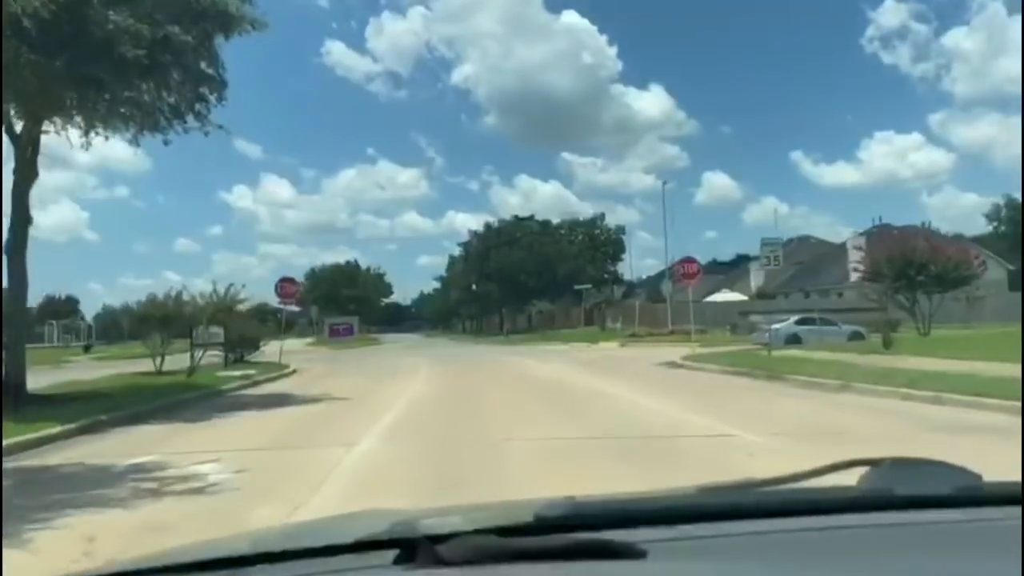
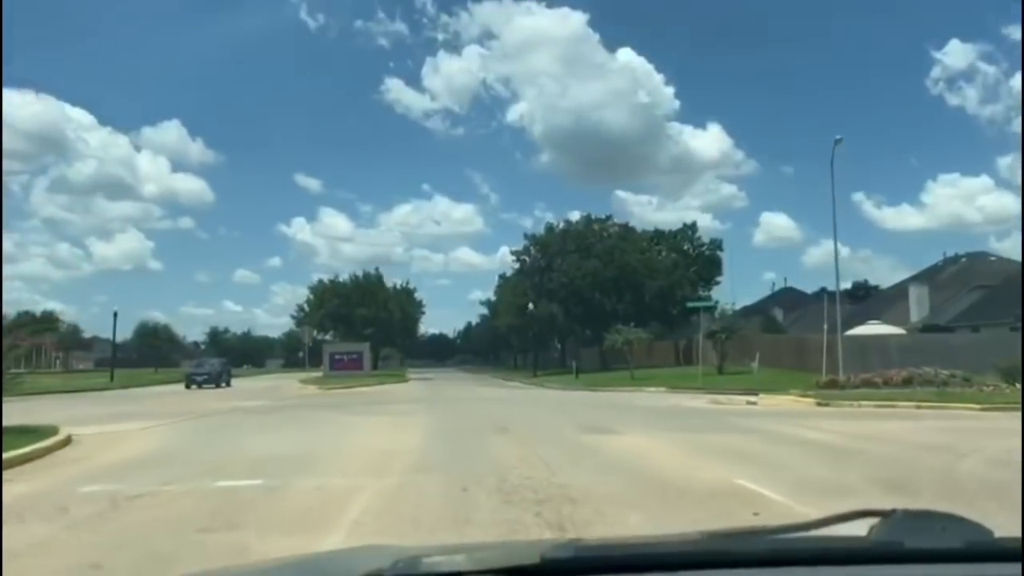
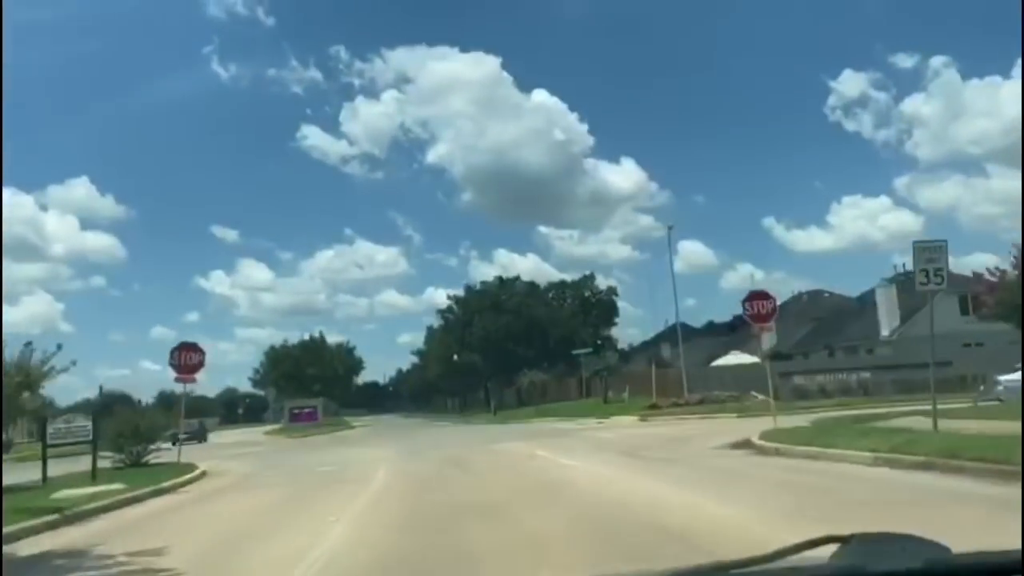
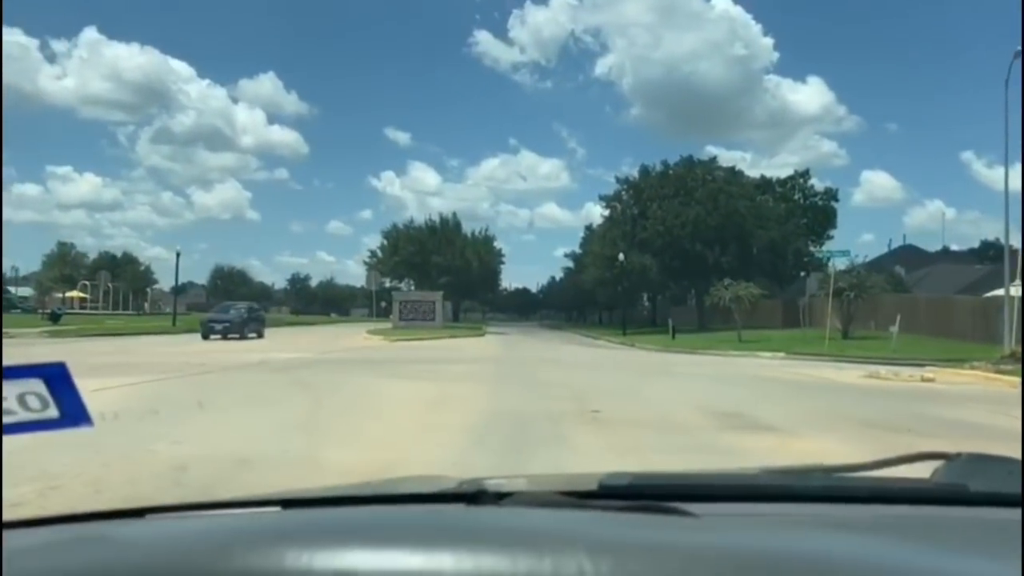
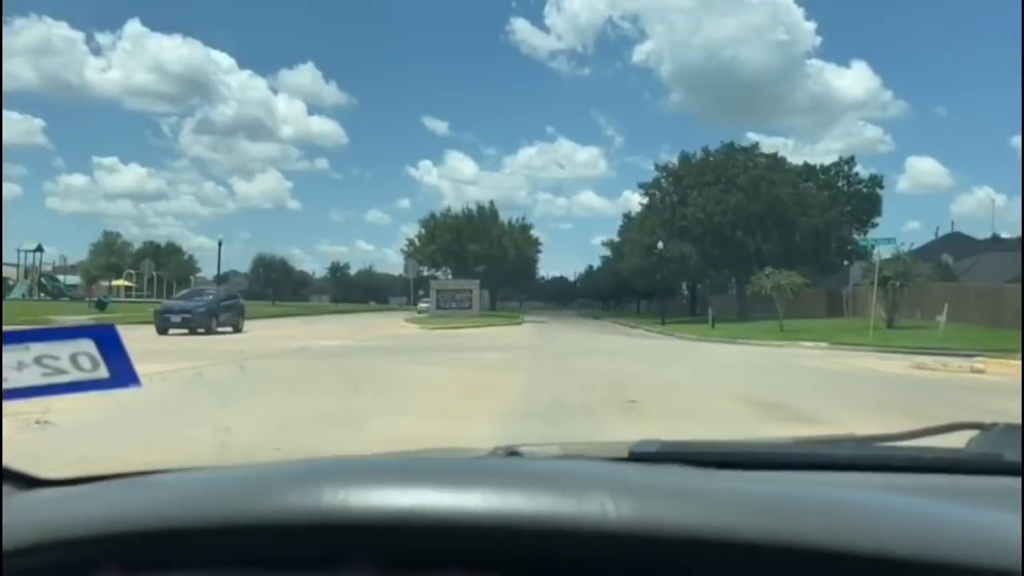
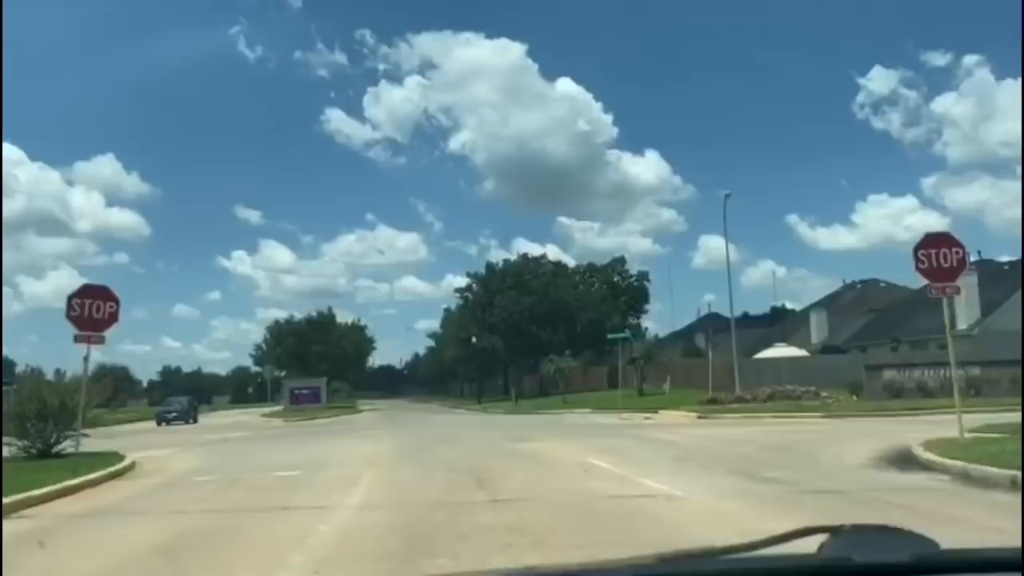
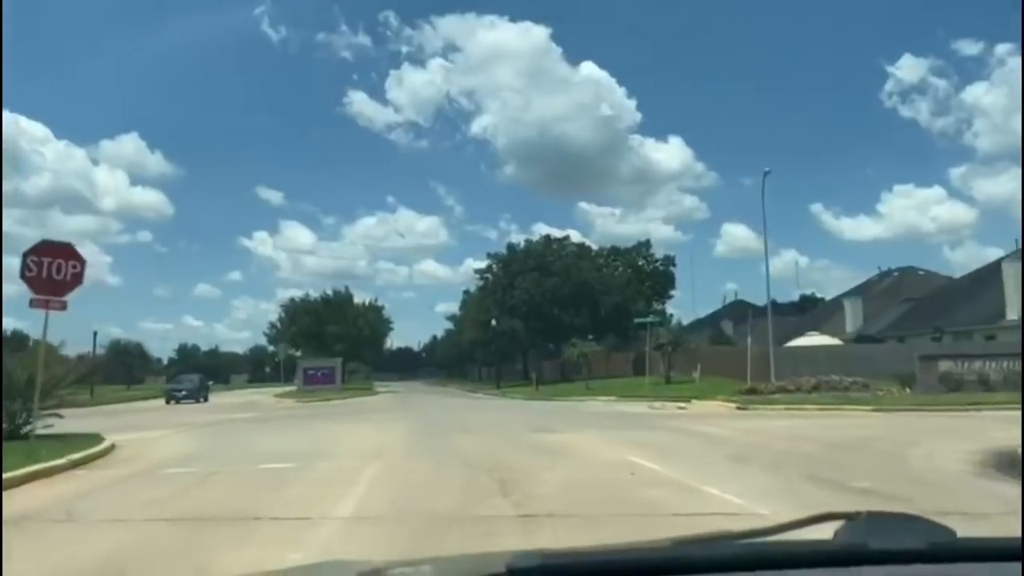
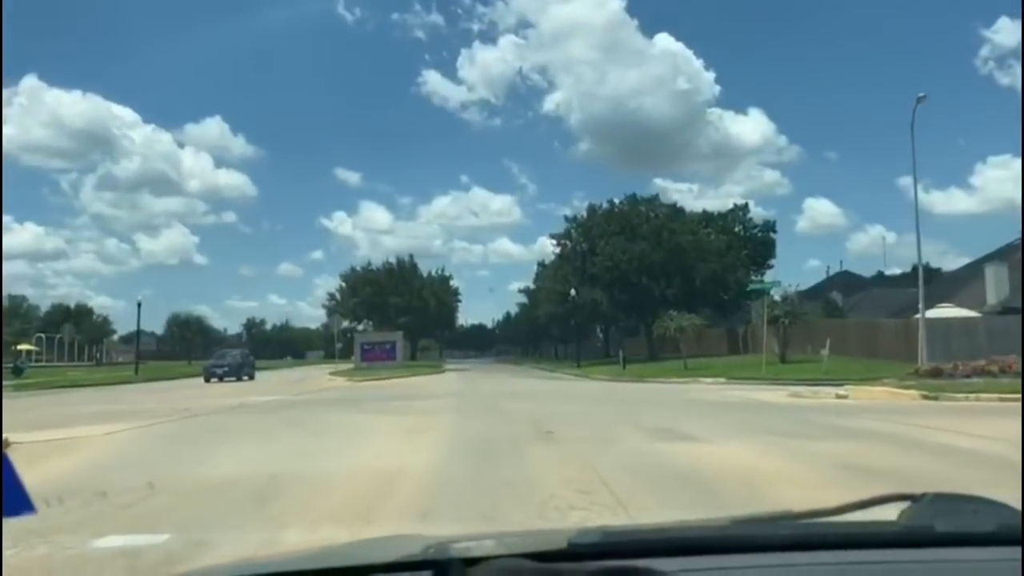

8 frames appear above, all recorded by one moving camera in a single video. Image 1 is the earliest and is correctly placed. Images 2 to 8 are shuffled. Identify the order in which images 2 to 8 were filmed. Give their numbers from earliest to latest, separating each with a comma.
3, 6, 7, 2, 8, 4, 5
